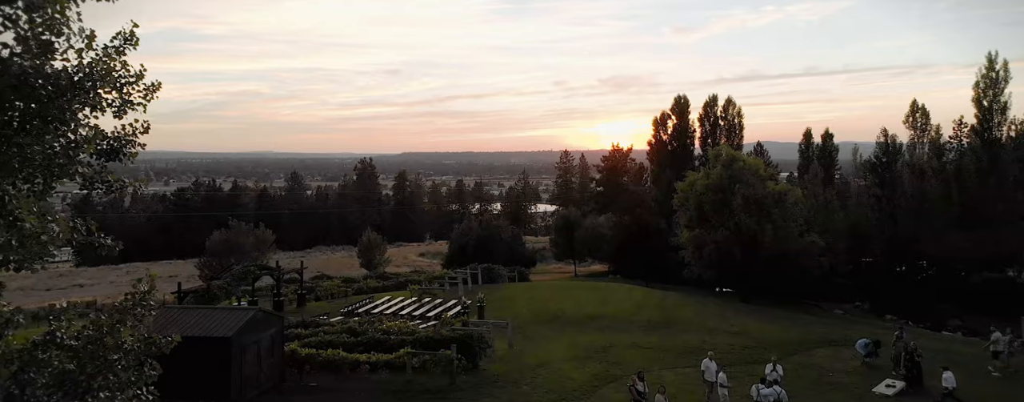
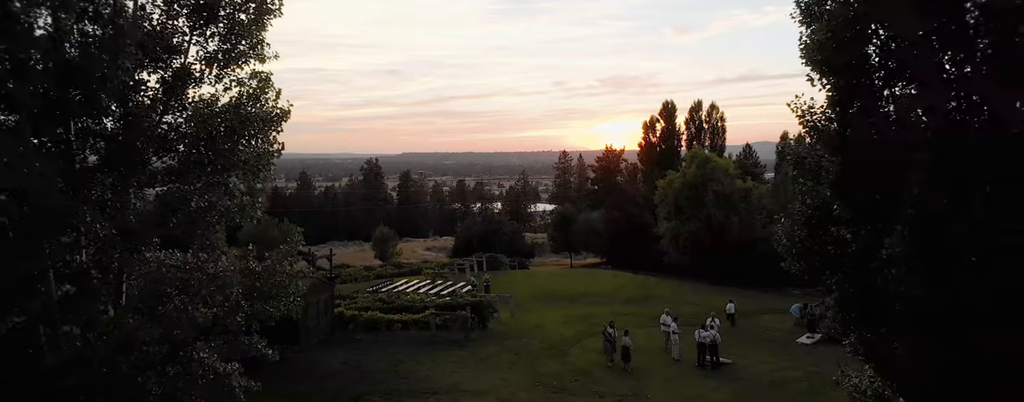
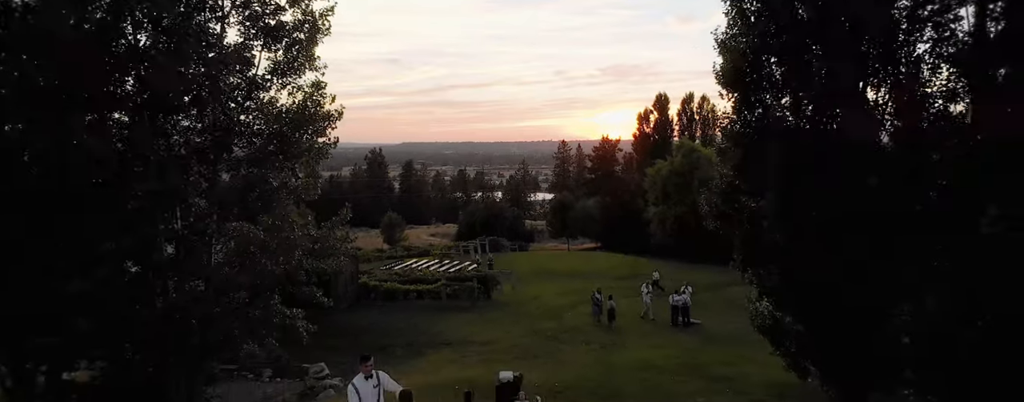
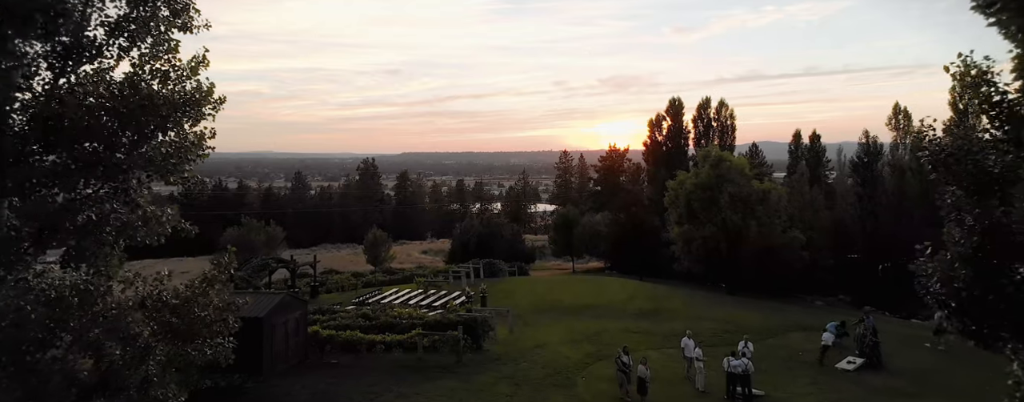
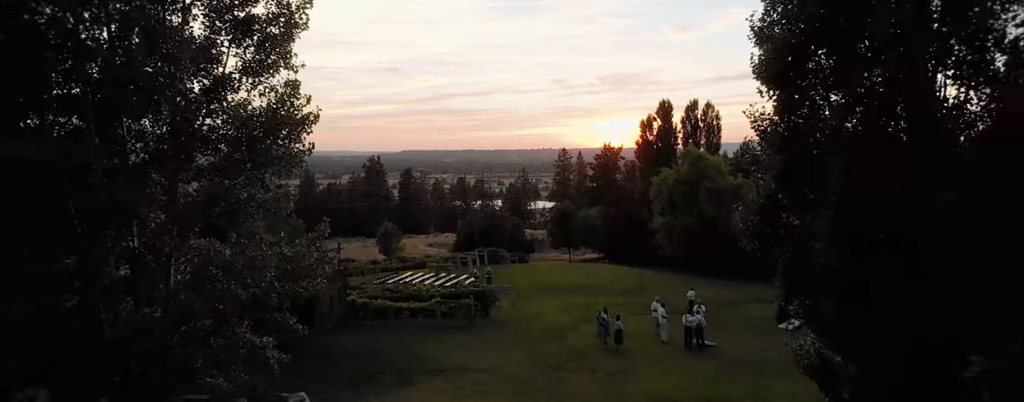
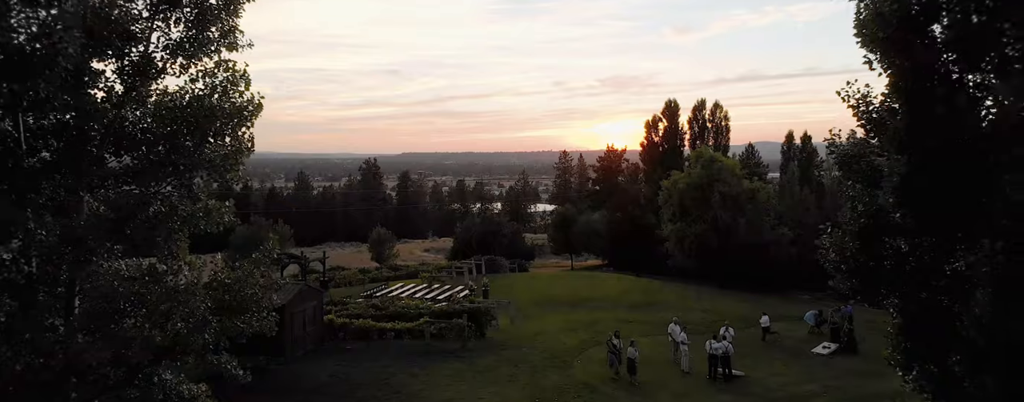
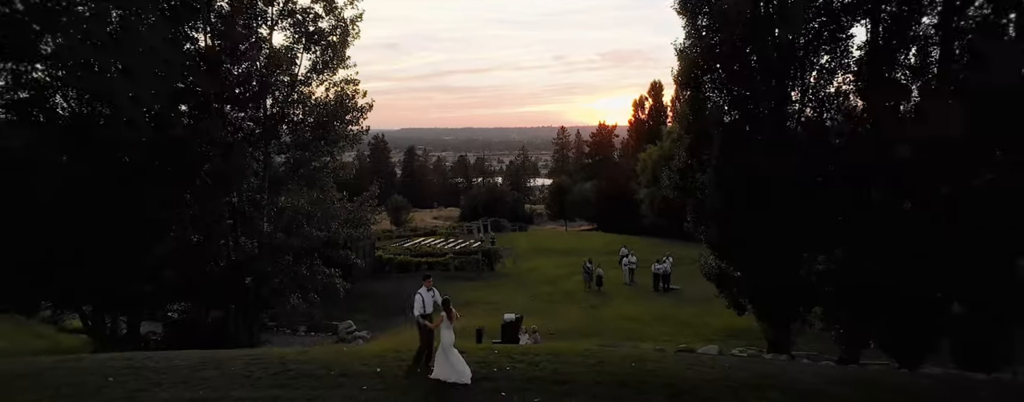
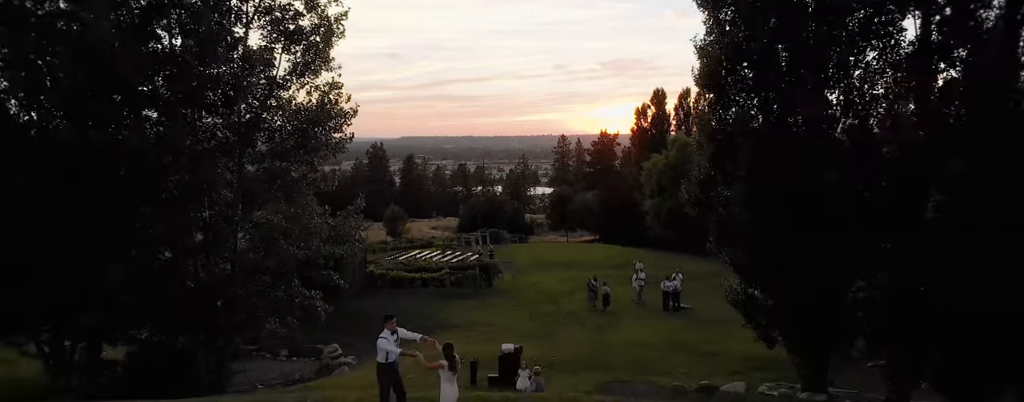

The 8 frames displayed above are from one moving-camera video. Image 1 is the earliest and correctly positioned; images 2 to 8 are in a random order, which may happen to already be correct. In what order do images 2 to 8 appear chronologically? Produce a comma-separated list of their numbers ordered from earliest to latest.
4, 6, 2, 5, 3, 8, 7
